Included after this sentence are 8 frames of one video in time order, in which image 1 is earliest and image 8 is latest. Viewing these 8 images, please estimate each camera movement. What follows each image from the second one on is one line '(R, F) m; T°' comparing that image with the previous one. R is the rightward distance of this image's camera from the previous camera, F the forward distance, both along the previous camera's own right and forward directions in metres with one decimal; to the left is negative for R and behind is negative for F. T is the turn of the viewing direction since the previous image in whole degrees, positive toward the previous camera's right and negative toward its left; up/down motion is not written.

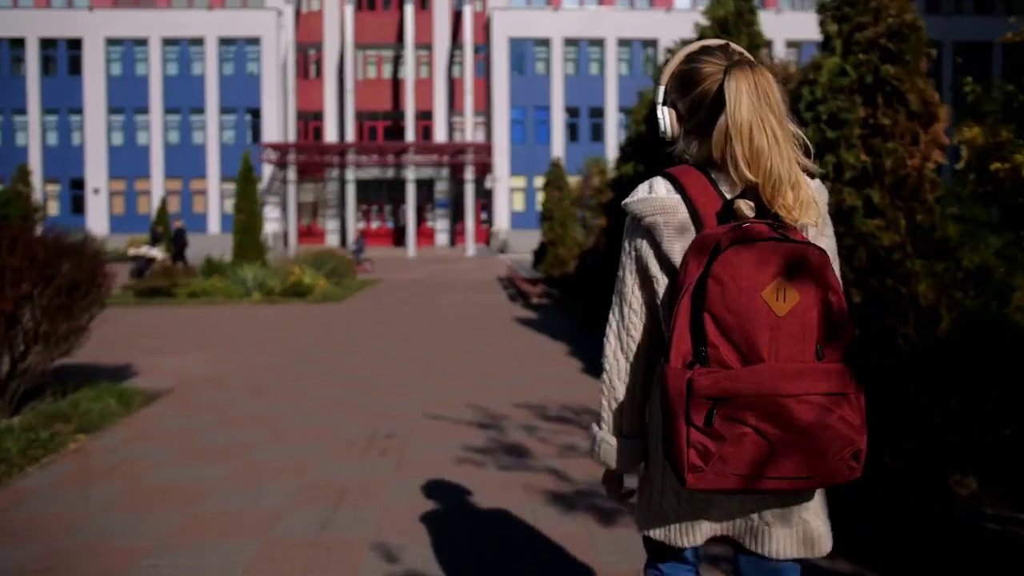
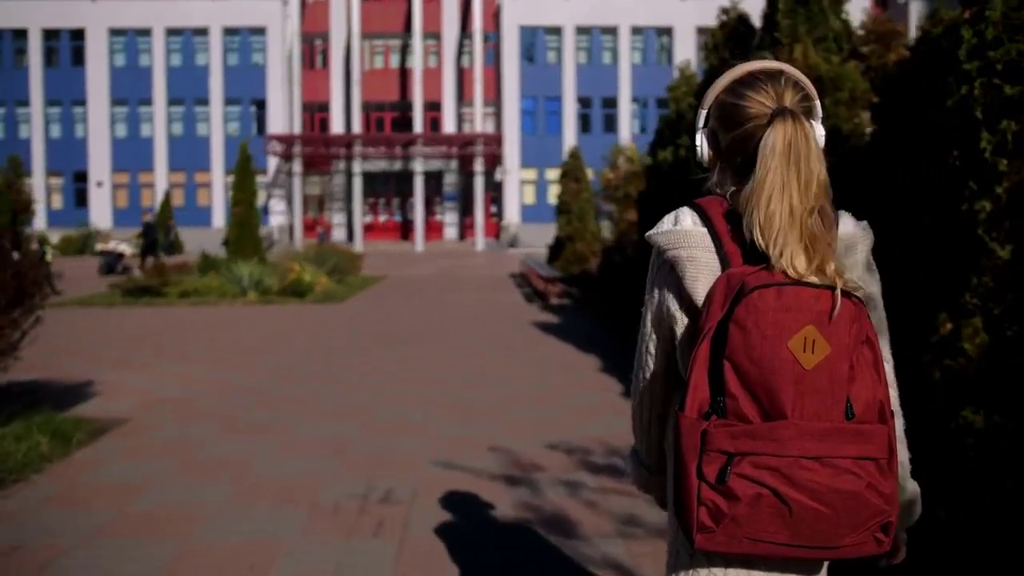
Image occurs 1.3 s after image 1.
(-0.3, +1.9) m; -1°
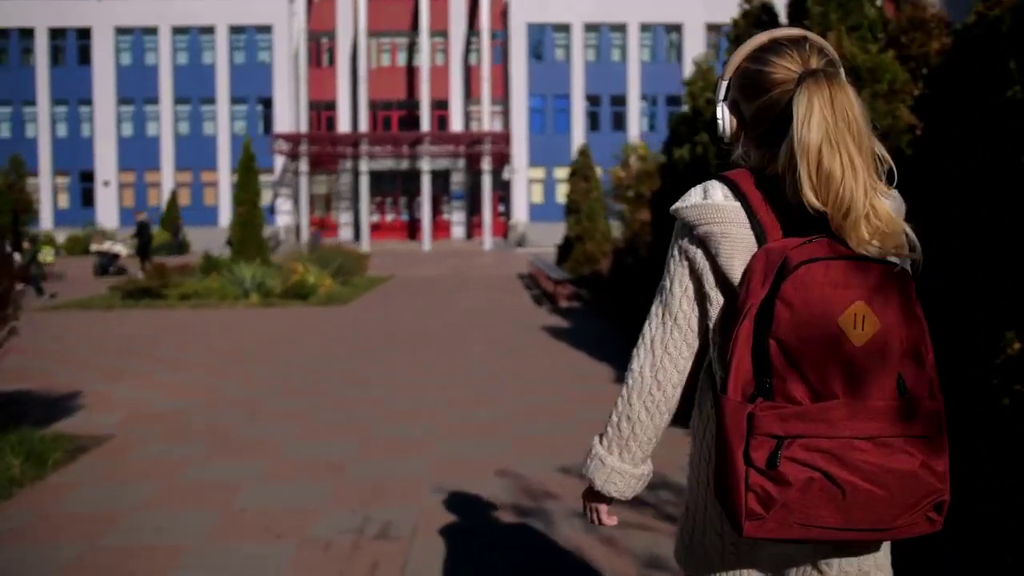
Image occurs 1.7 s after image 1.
(0.0, +0.6) m; -1°
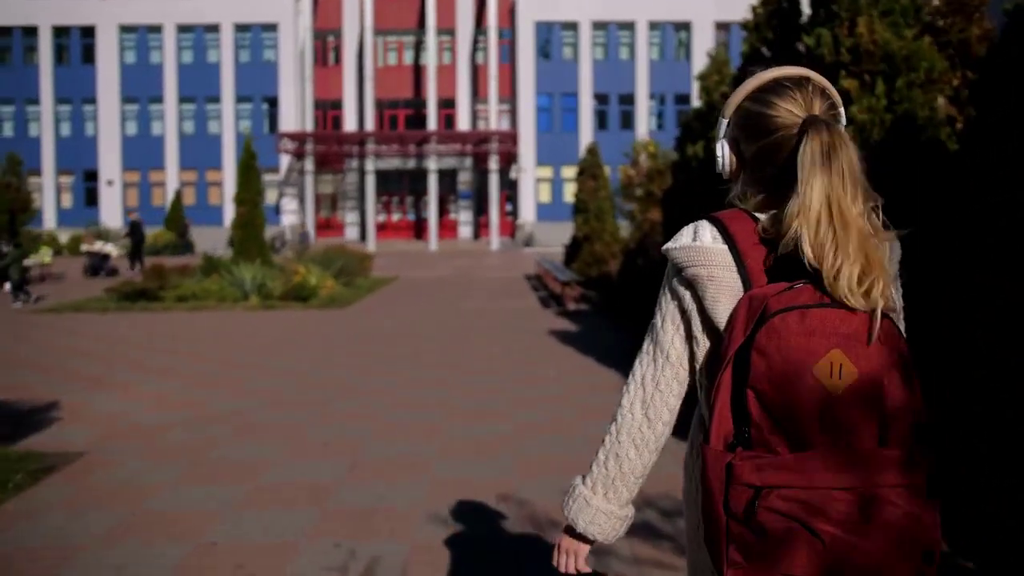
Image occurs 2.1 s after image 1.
(0.0, +0.6) m; -1°
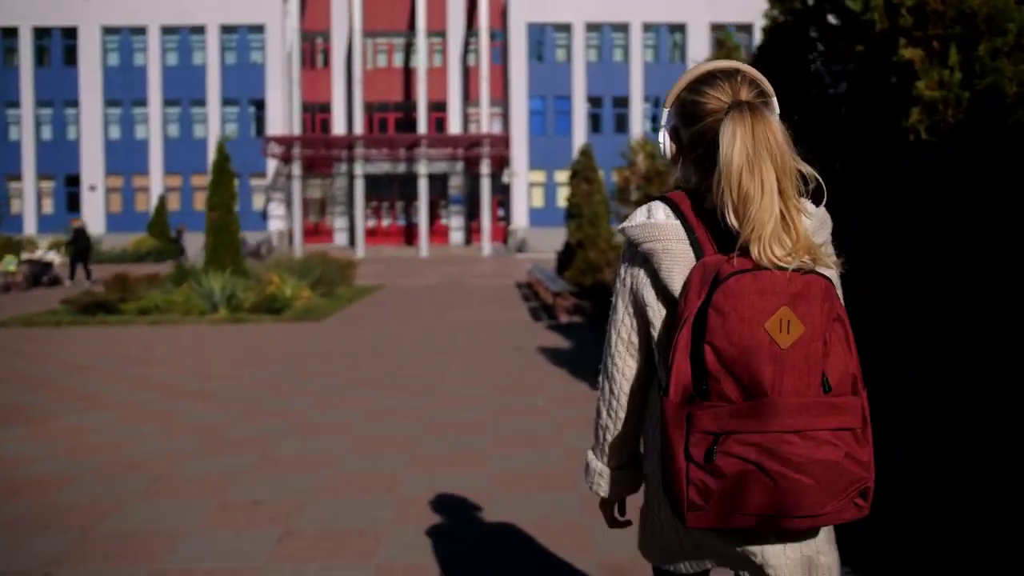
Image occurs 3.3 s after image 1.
(+0.2, +1.4) m; +1°
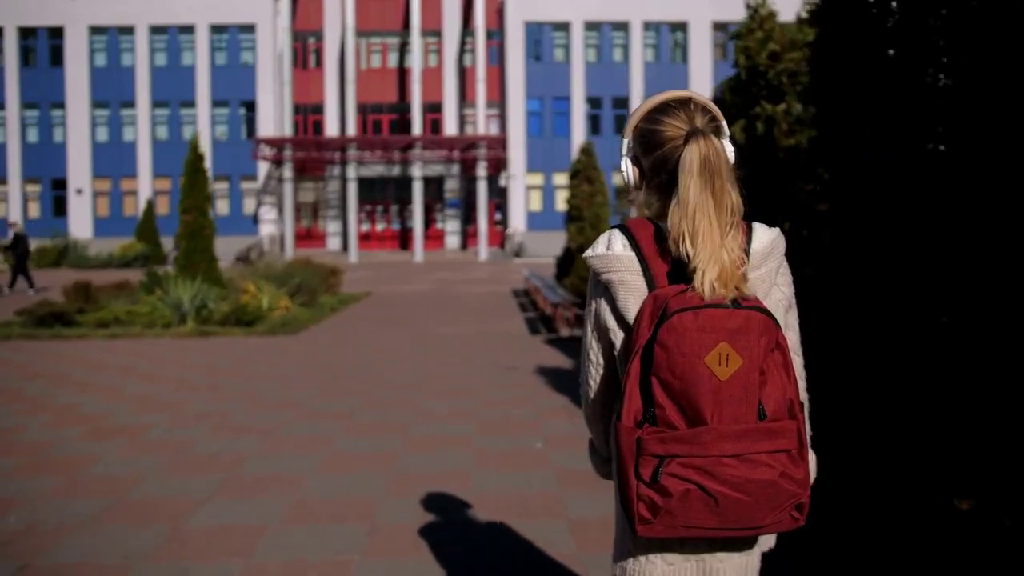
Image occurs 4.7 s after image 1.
(+0.1, +1.5) m; 0°
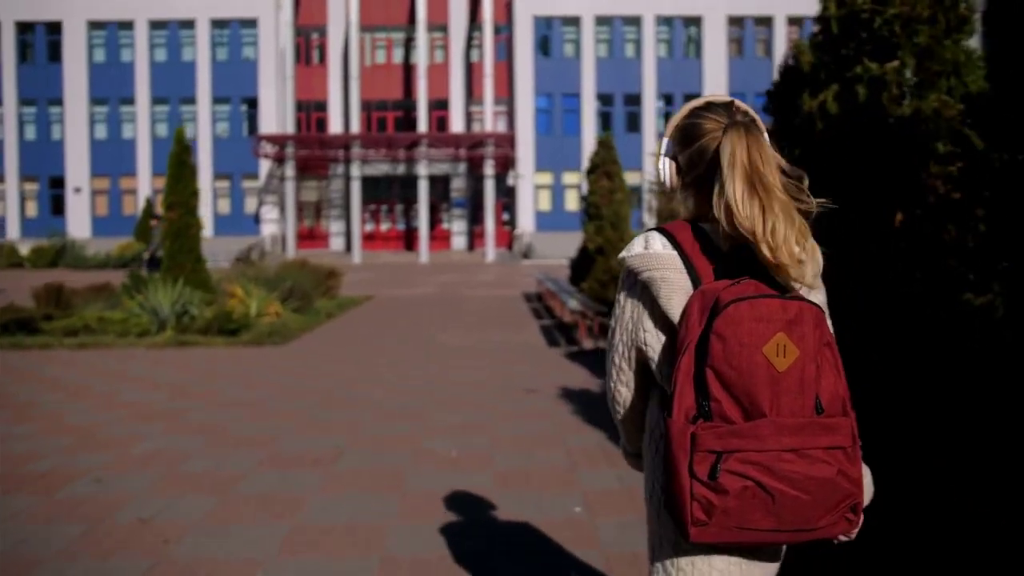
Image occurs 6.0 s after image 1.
(-0.2, +1.7) m; -1°
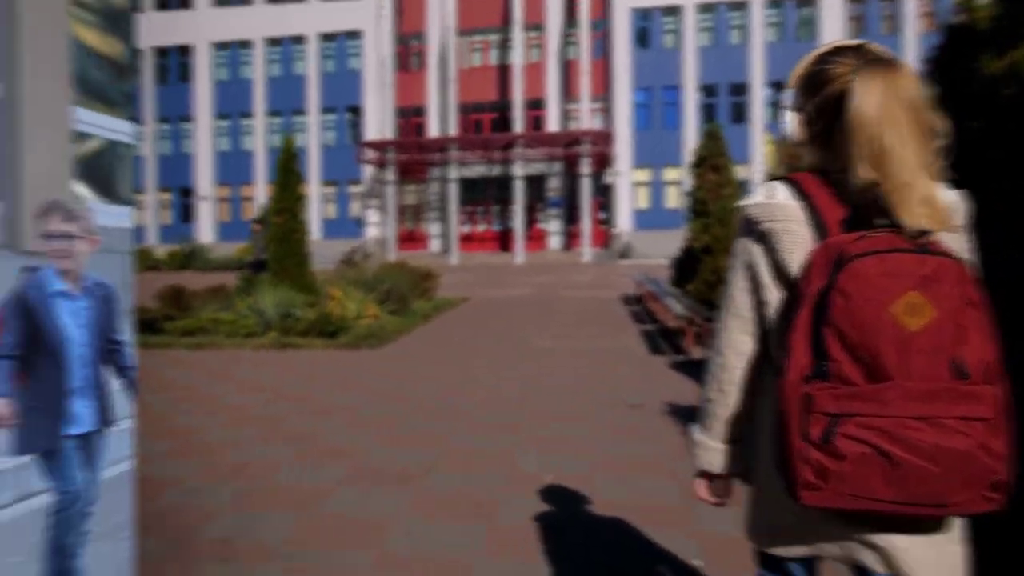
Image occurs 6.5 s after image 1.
(-0.4, +0.9) m; -9°
